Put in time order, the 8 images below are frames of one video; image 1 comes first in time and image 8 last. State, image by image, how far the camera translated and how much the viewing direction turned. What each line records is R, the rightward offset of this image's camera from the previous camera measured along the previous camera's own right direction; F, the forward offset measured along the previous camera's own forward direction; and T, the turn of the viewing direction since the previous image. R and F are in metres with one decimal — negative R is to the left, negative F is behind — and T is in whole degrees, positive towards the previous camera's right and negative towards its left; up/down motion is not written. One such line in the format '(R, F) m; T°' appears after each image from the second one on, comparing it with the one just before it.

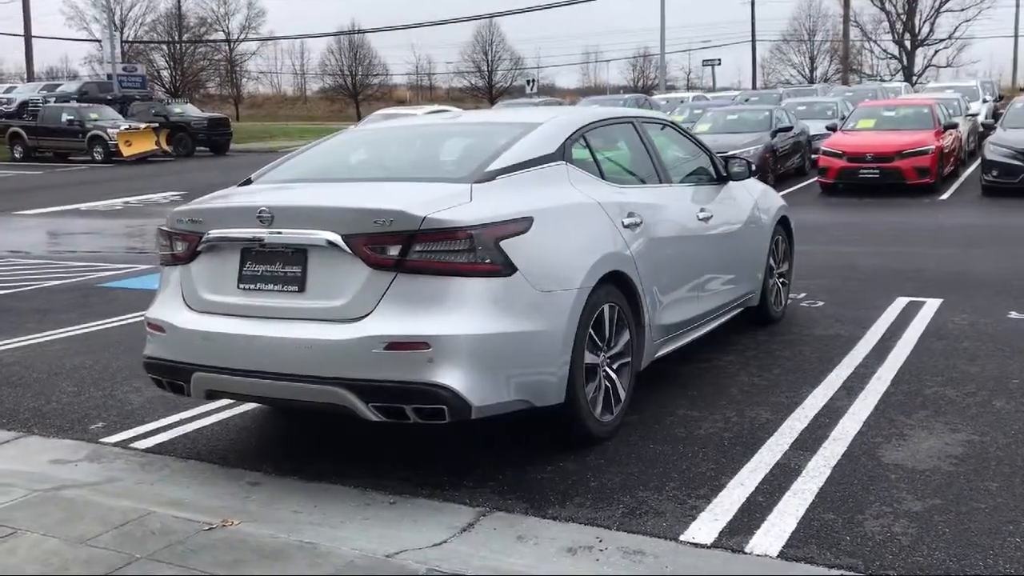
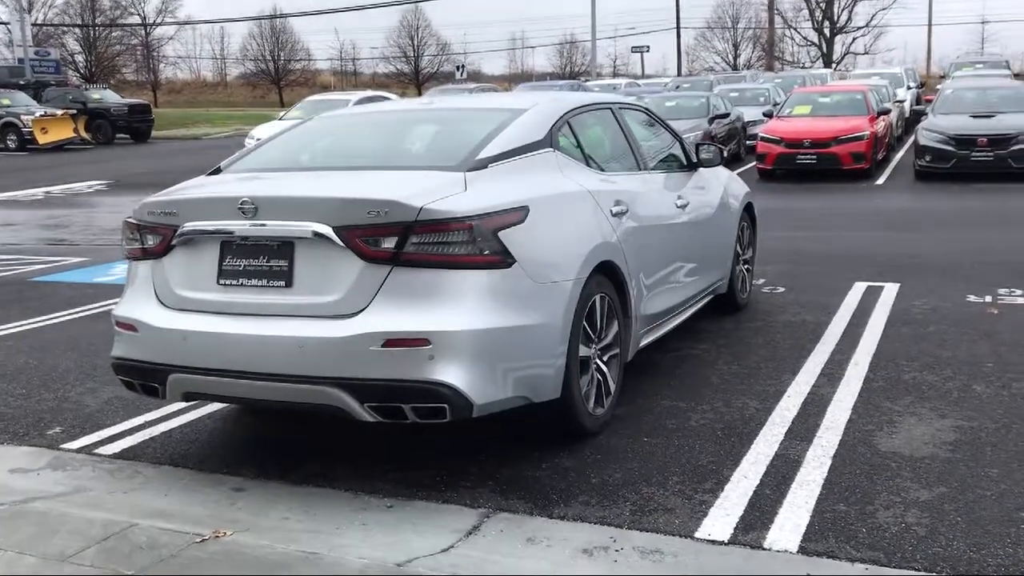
(-0.3, +0.2) m; +4°
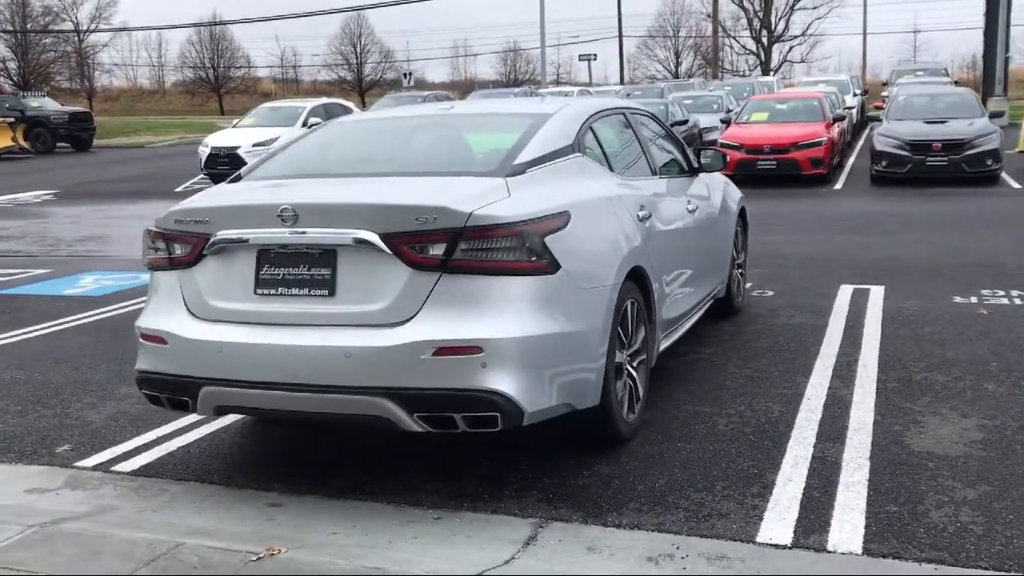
(-0.4, +0.1) m; +3°
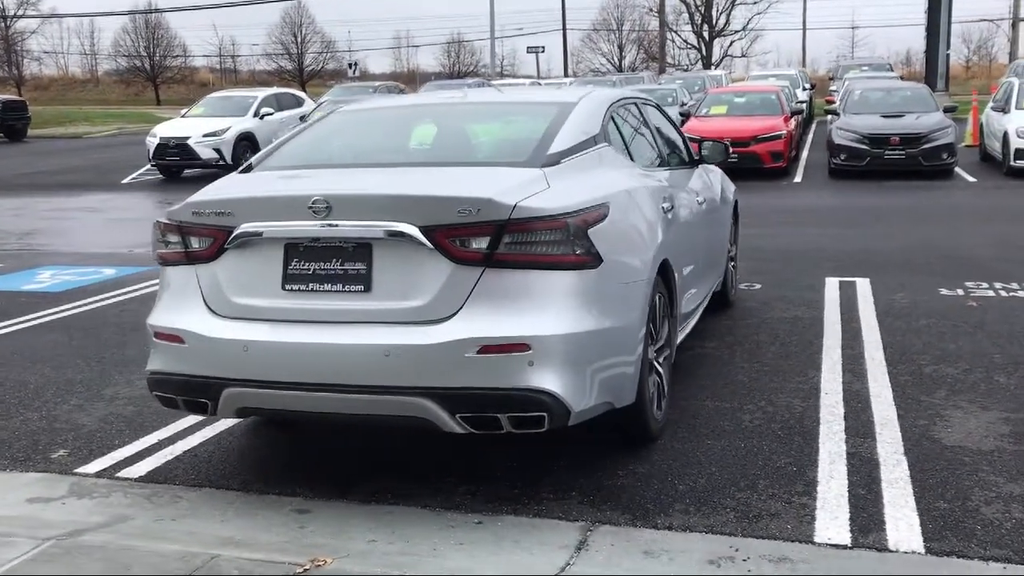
(-0.4, +0.2) m; +3°
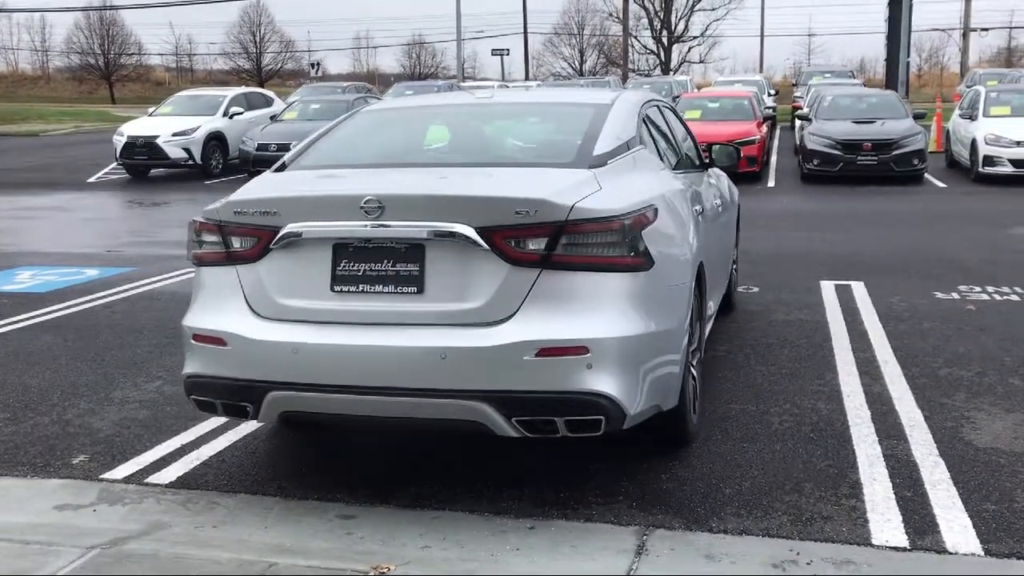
(-0.4, 0.0) m; +3°
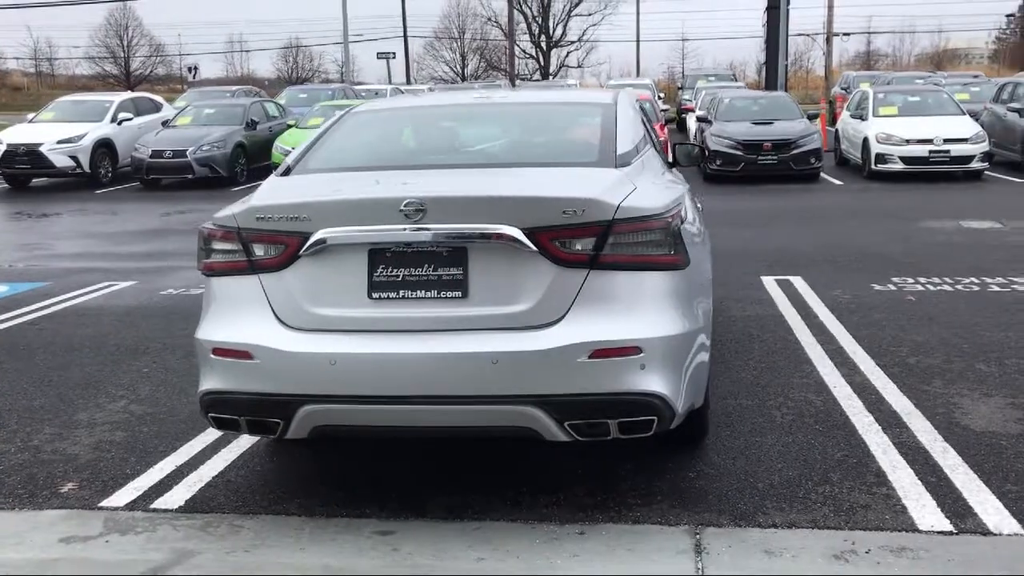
(-0.6, +0.1) m; +7°
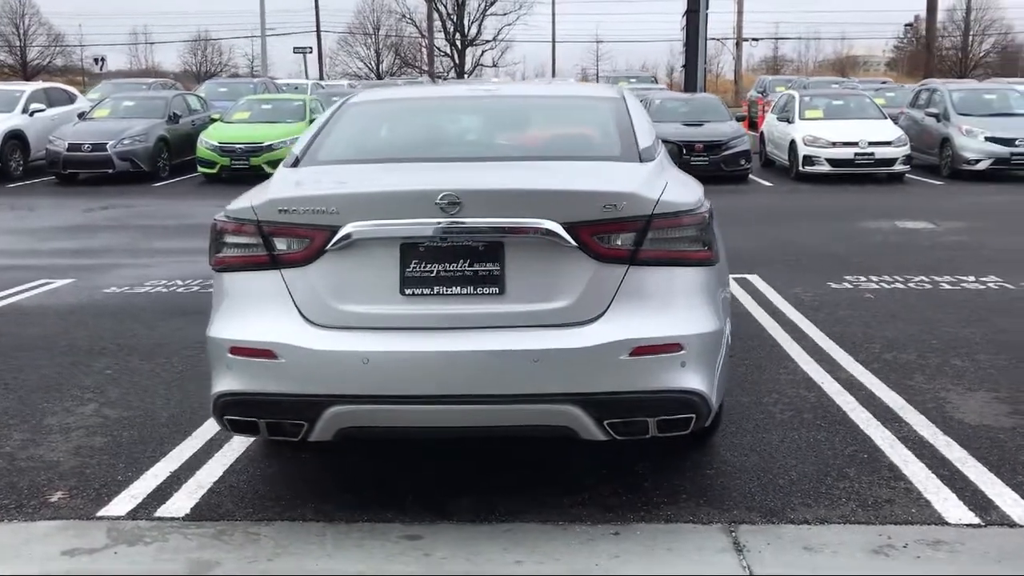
(-0.5, +0.1) m; +5°
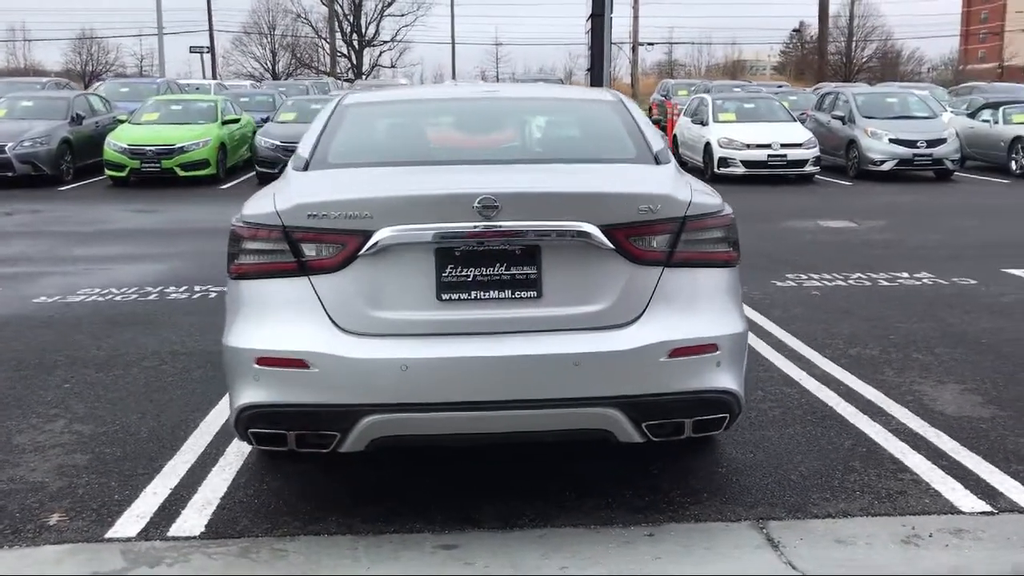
(-0.5, +0.1) m; +6°
